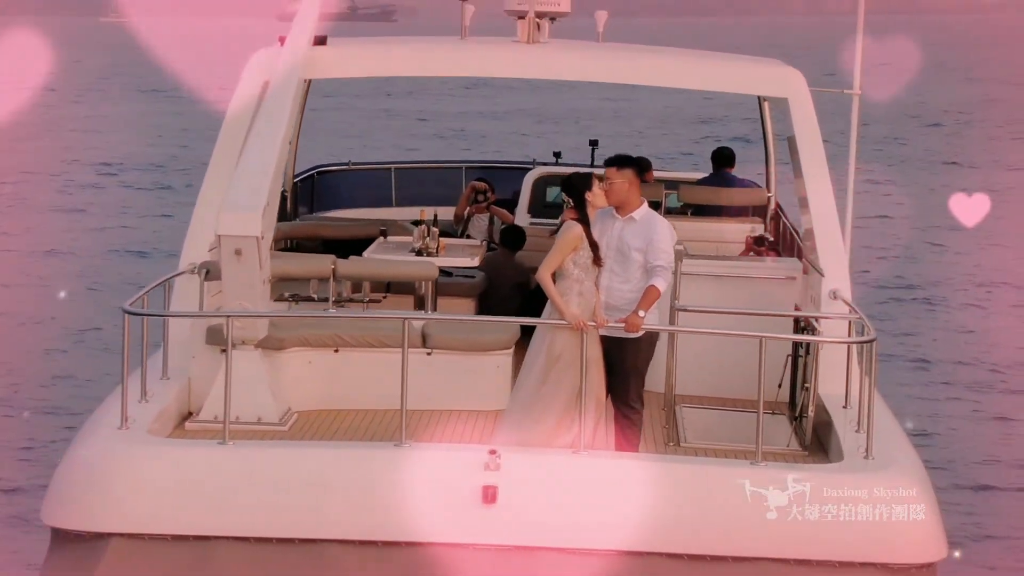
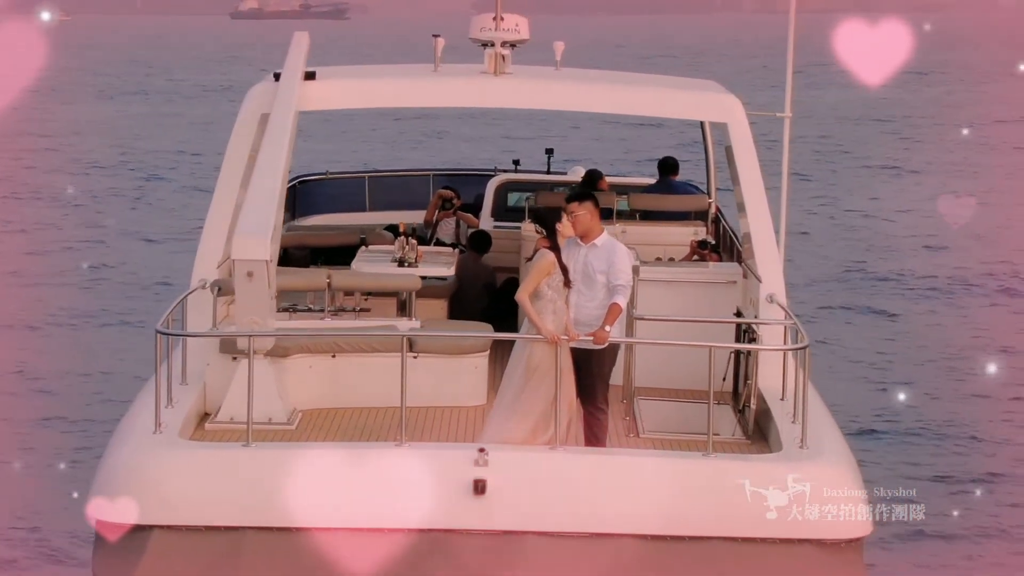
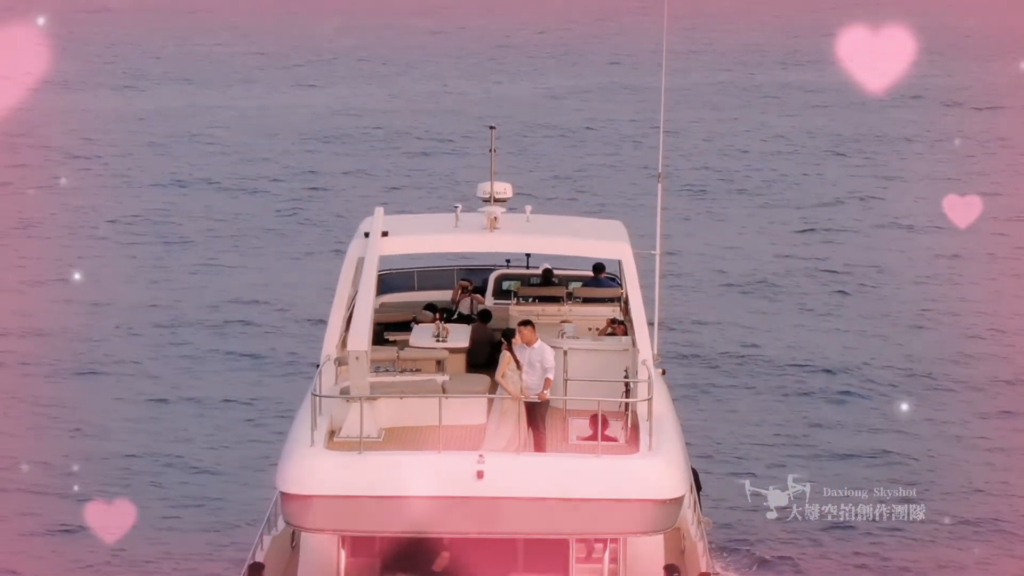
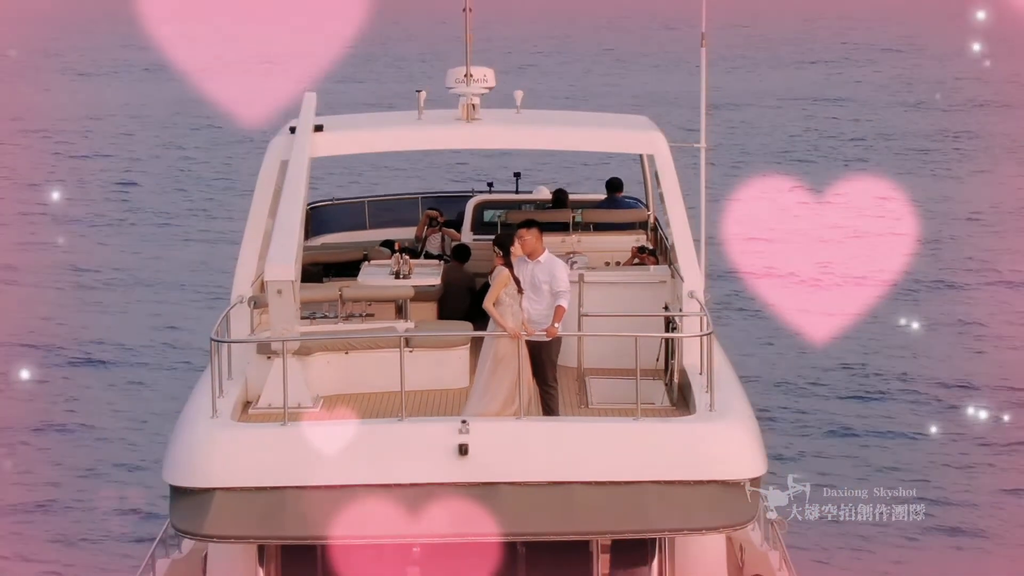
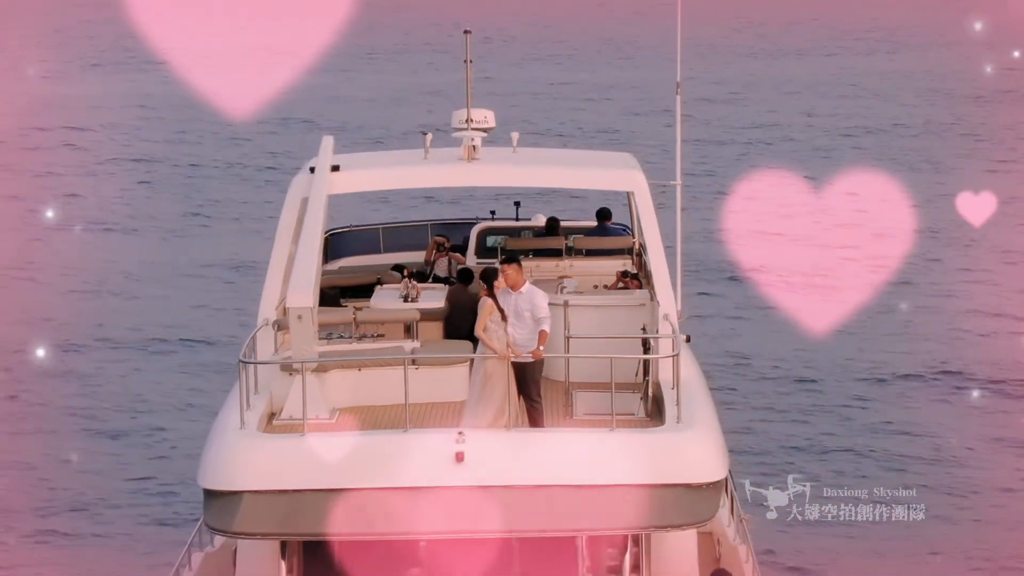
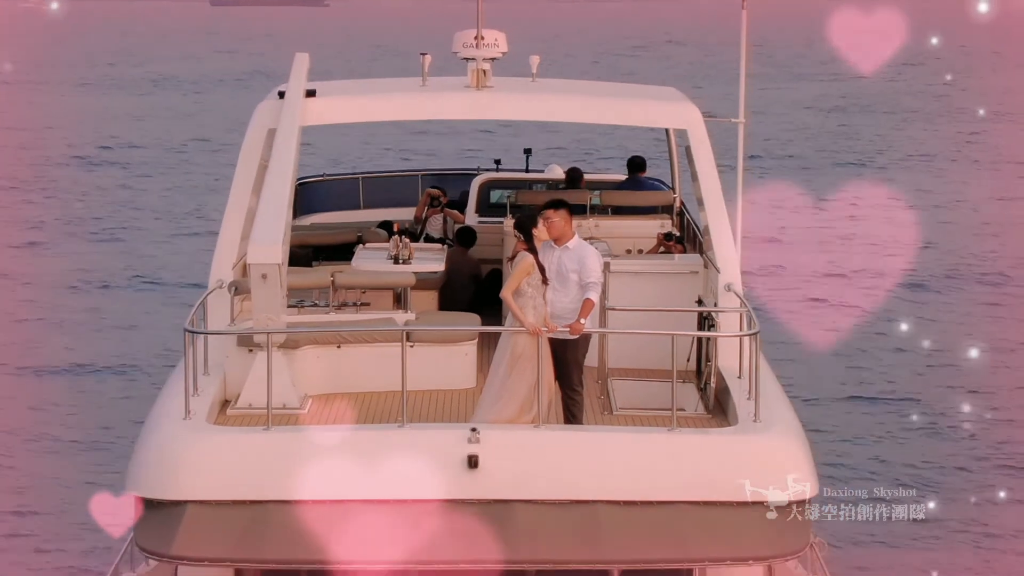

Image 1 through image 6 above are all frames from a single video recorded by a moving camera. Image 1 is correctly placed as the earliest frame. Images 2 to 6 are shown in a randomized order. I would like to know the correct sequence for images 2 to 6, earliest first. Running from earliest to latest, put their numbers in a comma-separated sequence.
2, 6, 4, 5, 3
